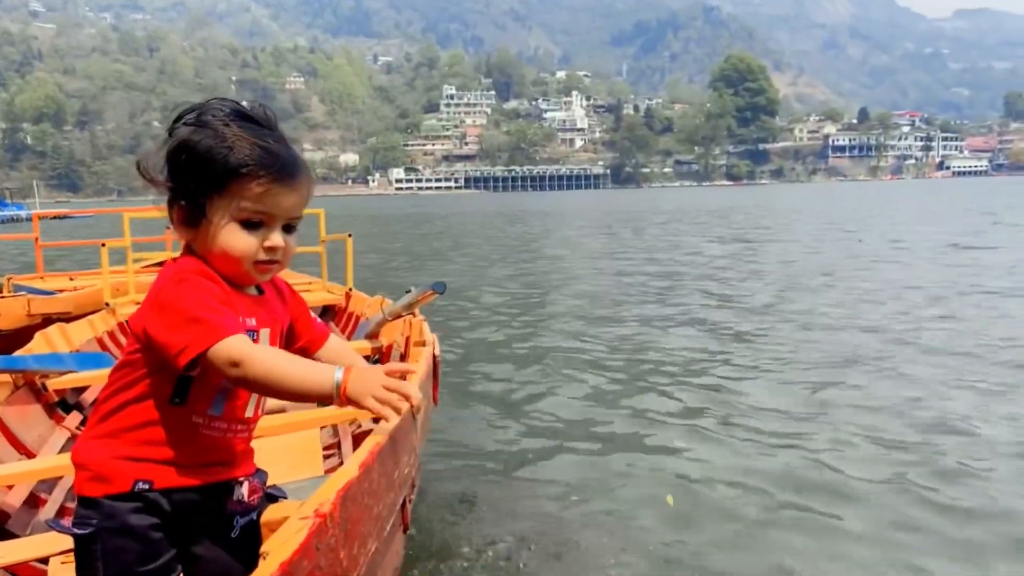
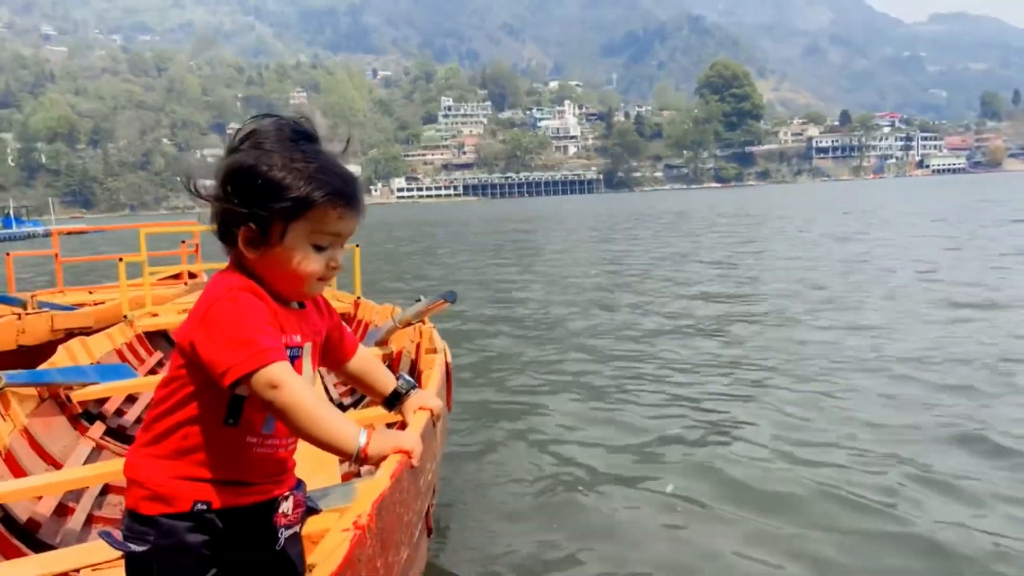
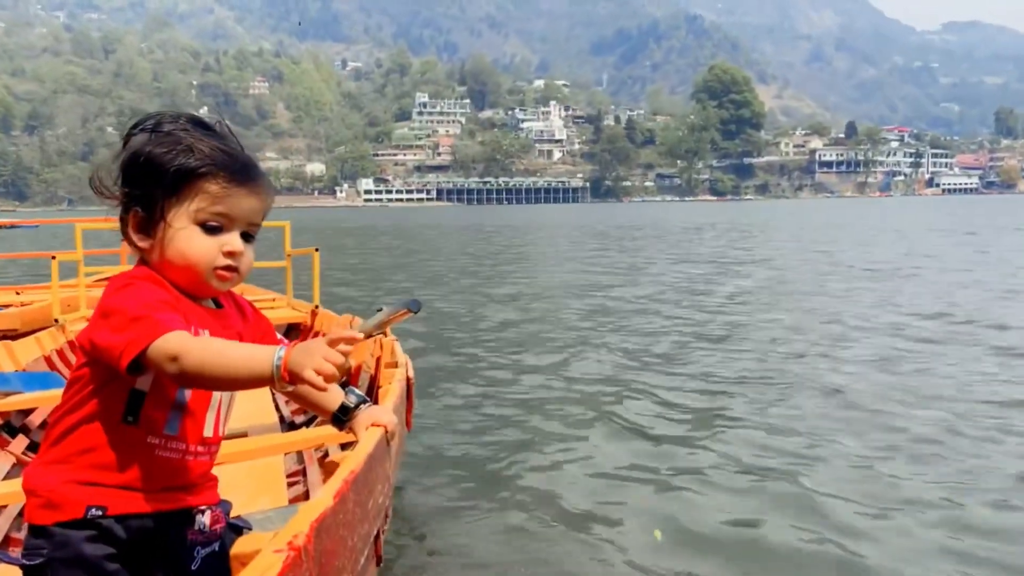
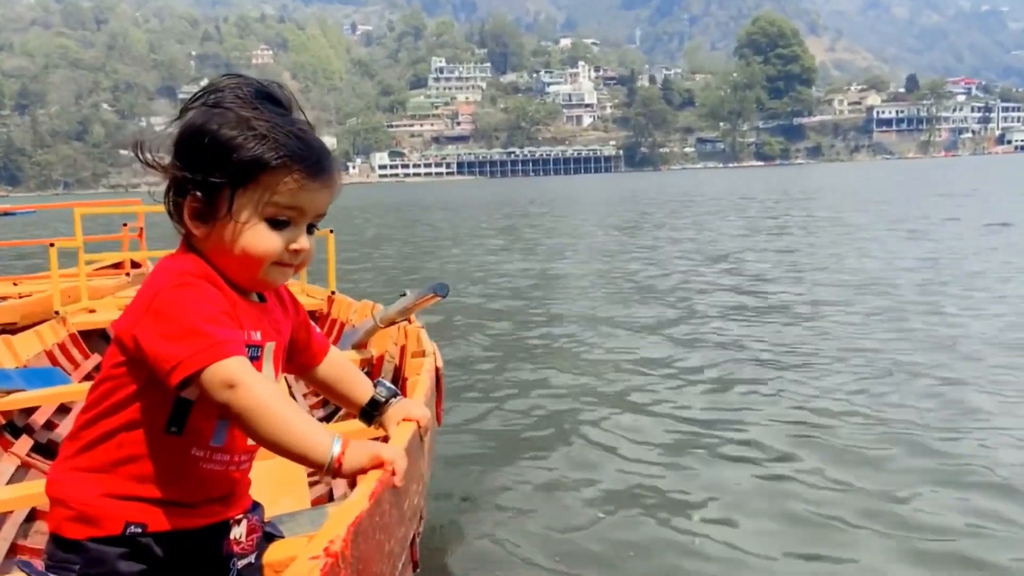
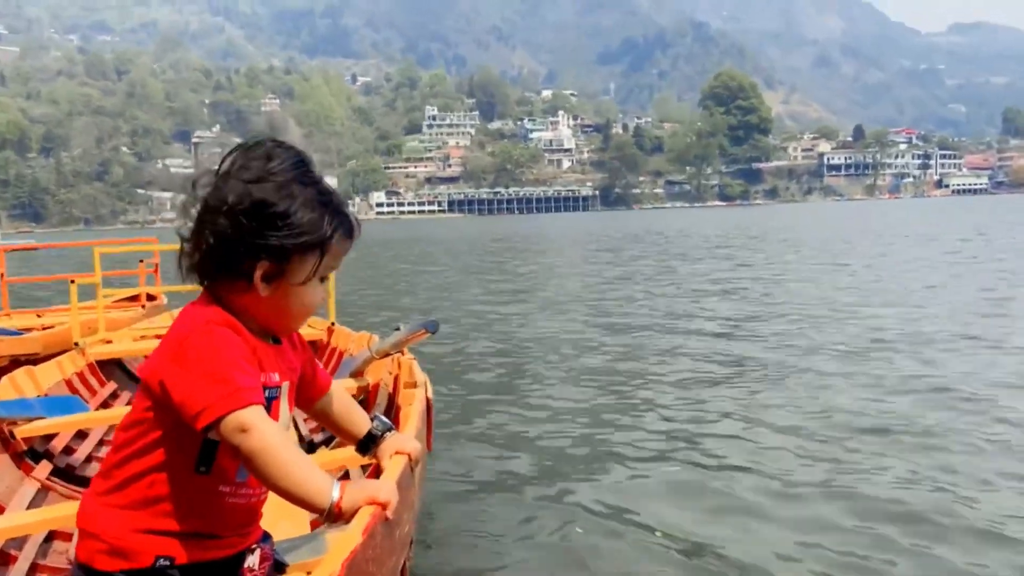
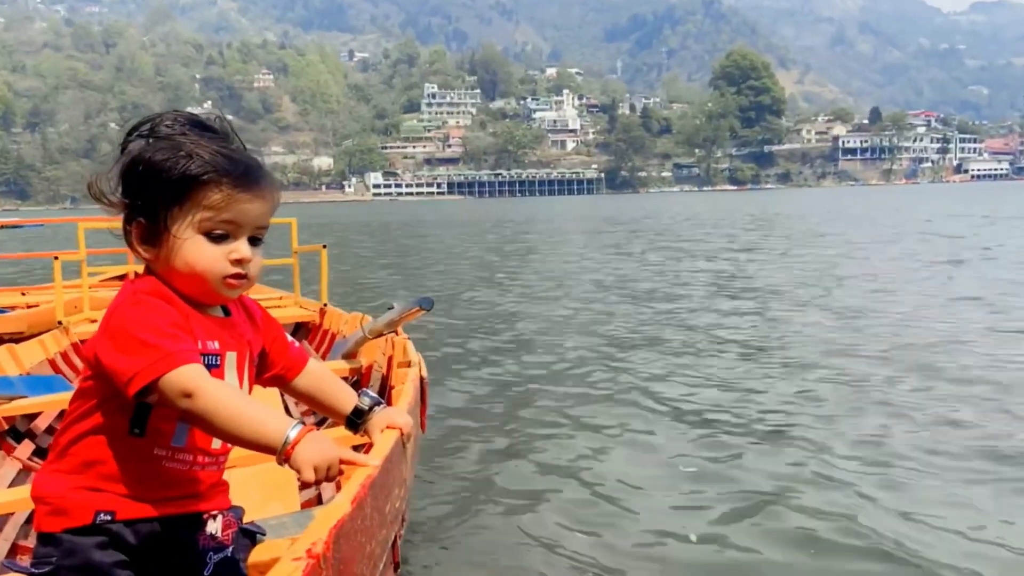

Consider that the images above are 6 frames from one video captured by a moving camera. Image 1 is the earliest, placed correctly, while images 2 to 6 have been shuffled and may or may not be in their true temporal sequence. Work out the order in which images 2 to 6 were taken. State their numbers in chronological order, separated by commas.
3, 6, 4, 2, 5
